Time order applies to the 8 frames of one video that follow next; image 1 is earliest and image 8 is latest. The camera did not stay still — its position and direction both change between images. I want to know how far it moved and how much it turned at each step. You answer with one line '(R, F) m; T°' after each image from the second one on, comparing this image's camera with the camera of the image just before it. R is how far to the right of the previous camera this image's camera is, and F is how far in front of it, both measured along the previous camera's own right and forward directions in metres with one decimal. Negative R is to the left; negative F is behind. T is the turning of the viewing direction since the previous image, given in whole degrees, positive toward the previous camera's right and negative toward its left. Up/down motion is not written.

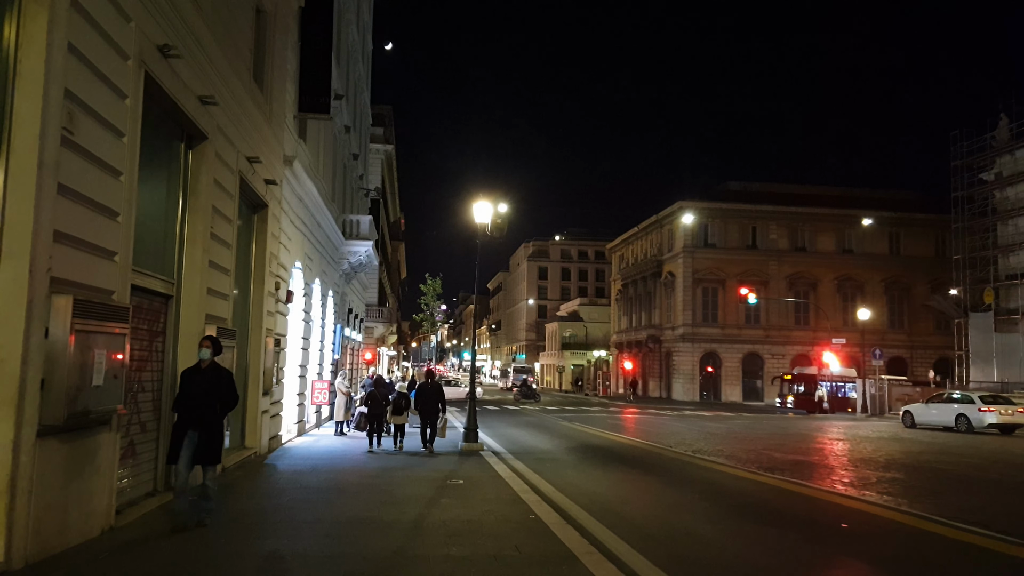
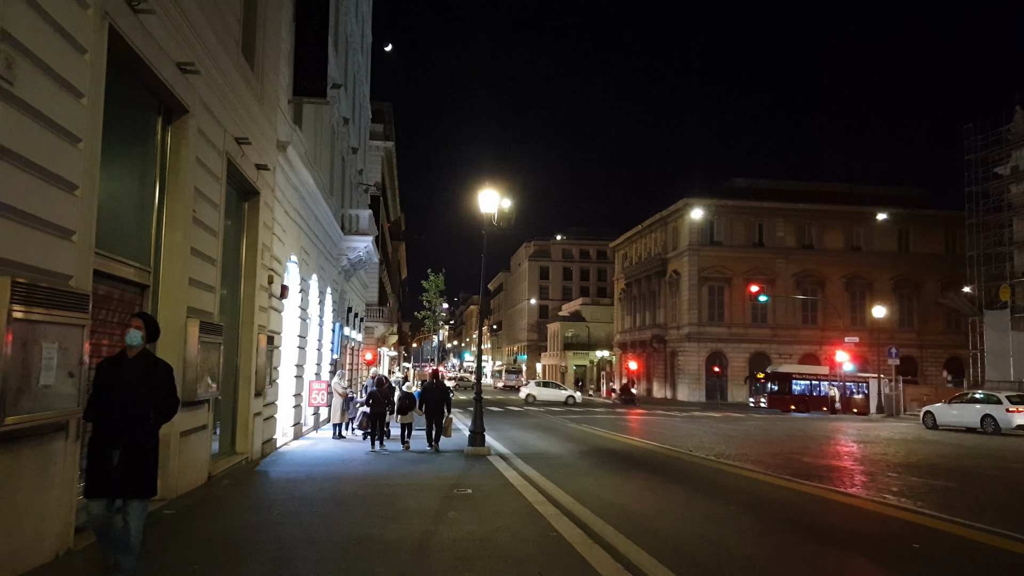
(-0.2, +1.1) m; 0°
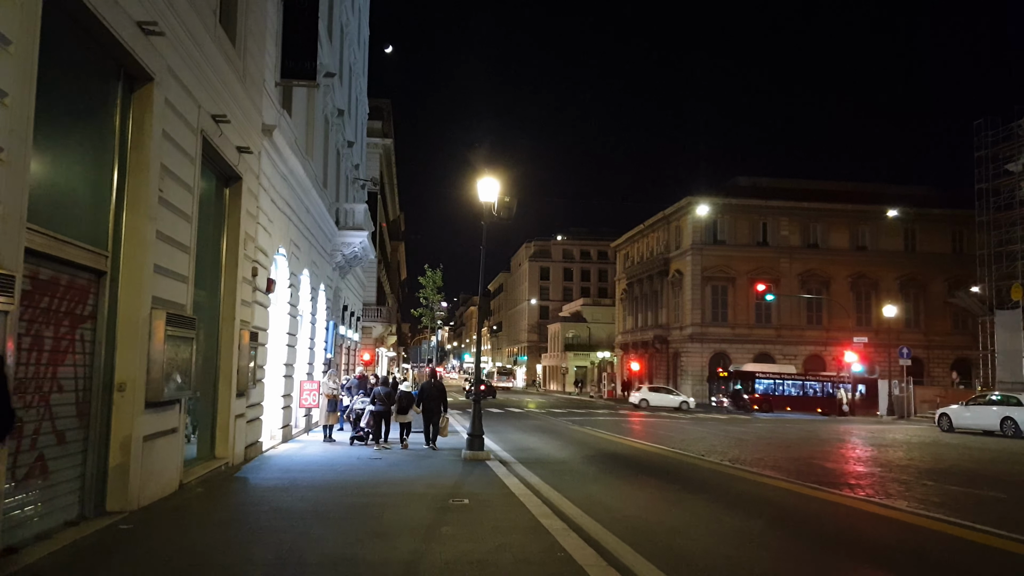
(0.0, +1.0) m; 0°
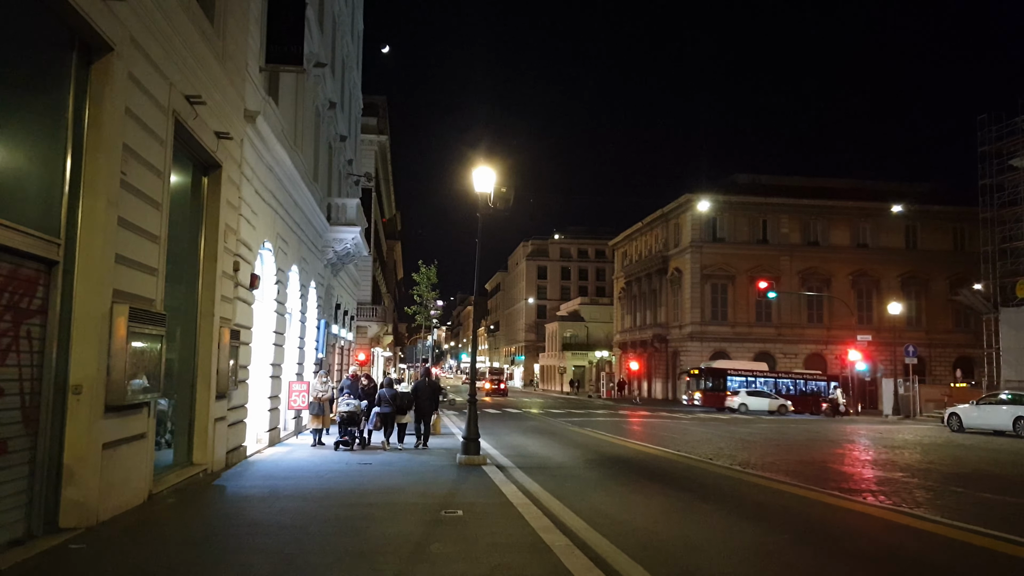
(0.0, +0.8) m; 0°
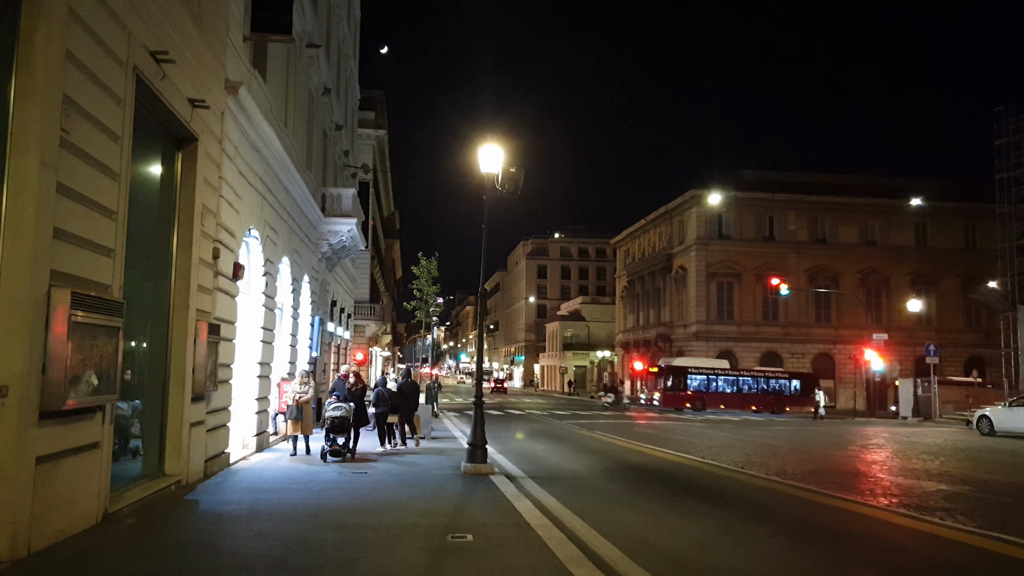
(-0.2, +1.4) m; 0°
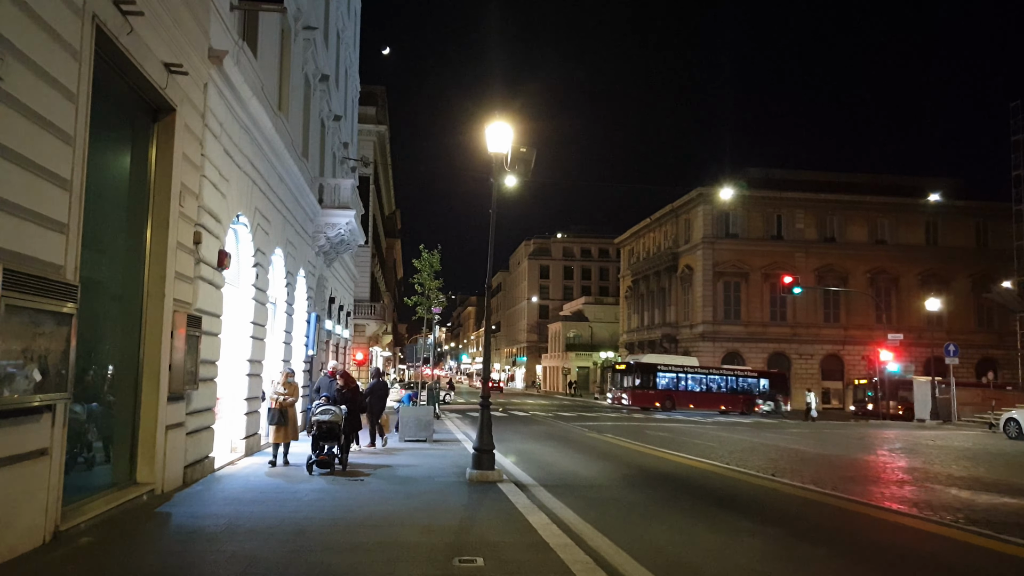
(-0.2, +1.1) m; 0°
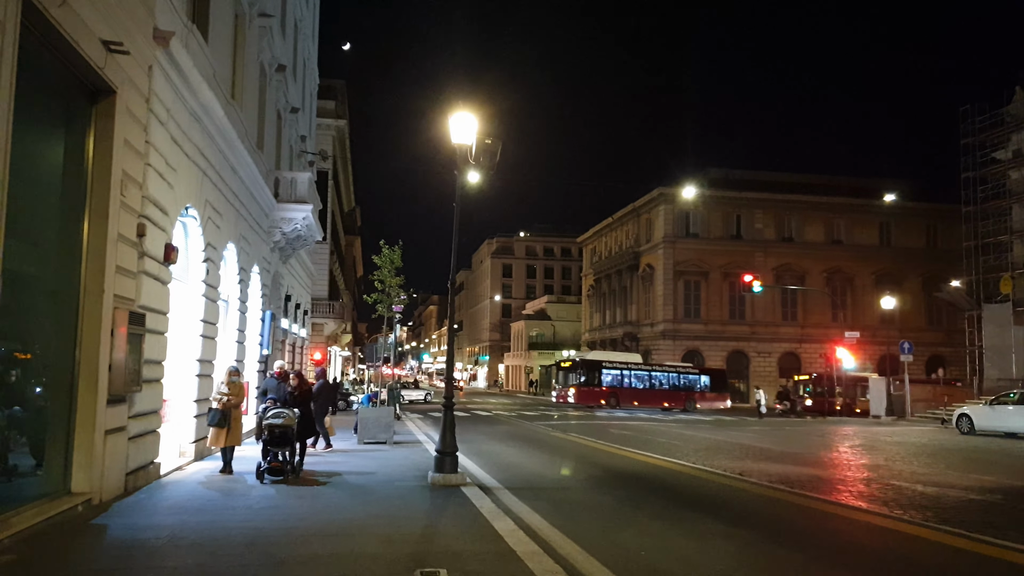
(0.0, +0.4) m; +3°
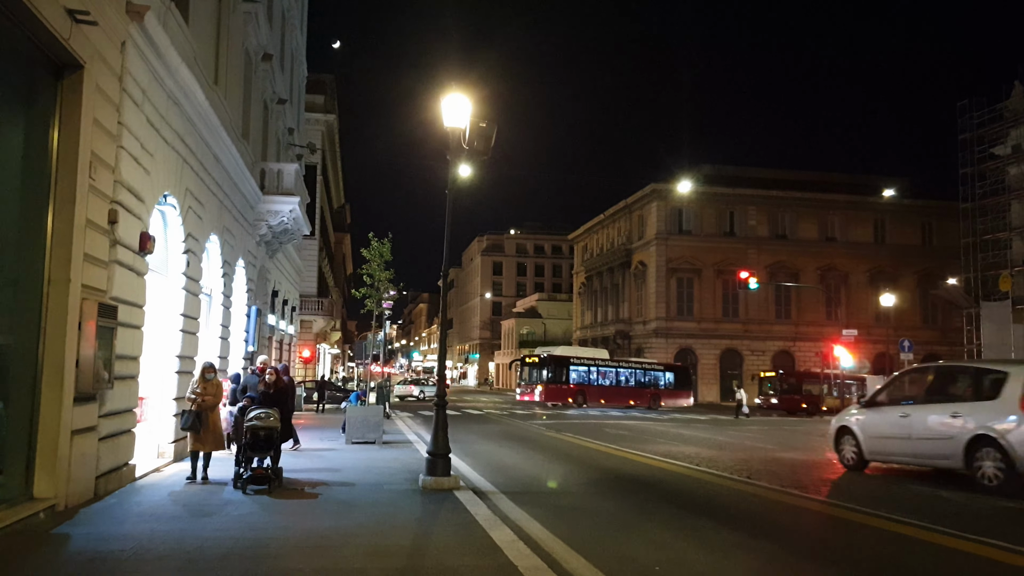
(-0.1, +0.6) m; +1°
